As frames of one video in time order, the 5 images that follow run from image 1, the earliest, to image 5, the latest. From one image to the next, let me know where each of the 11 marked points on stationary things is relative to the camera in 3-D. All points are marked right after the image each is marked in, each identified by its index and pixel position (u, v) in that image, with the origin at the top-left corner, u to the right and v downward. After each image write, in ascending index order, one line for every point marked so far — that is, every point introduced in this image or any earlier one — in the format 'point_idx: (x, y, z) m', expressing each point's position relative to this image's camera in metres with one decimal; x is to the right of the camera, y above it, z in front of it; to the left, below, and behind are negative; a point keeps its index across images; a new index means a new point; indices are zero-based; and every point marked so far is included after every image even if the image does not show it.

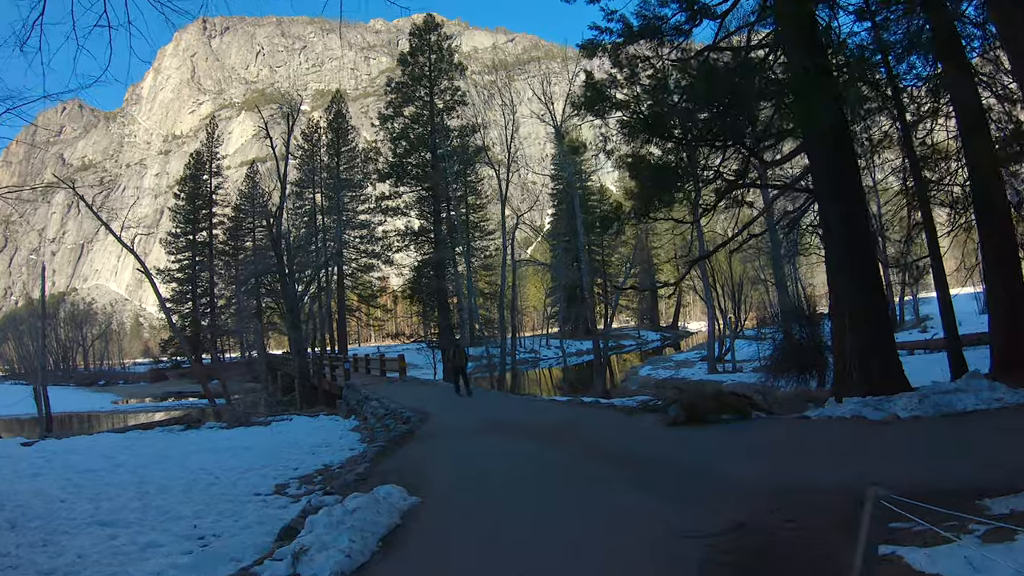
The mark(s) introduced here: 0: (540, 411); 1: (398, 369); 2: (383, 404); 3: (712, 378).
0: (+0.4, -1.9, +9.4) m
1: (-3.3, -2.3, +18.3) m
2: (-2.0, -1.9, +10.0) m
3: (+5.5, -2.4, +17.5) m
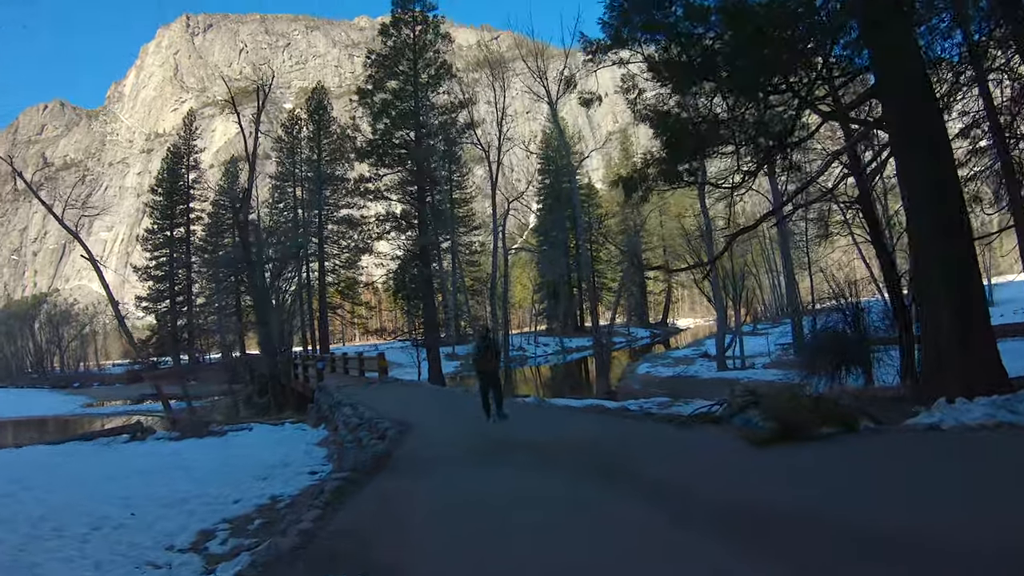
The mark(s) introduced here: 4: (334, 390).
0: (+0.4, -1.7, +7.9) m
1: (-3.4, -2.1, +16.7) m
2: (-2.0, -1.7, +8.5) m
3: (+5.4, -2.2, +16.1) m
4: (-3.6, -2.1, +13.3) m
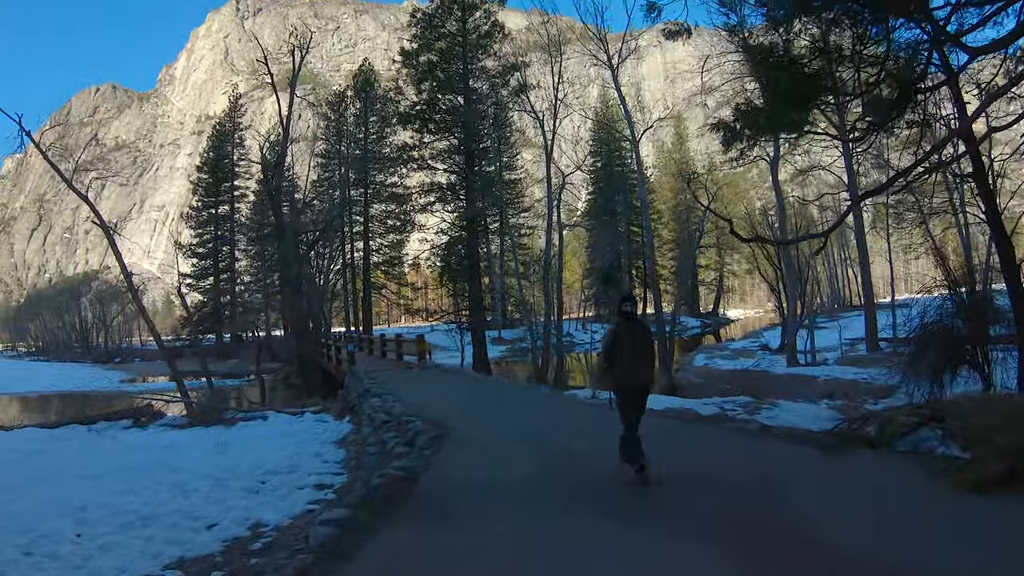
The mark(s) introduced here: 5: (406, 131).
0: (+0.9, -1.4, +6.6) m
1: (-2.3, -1.5, +15.6) m
2: (-1.4, -1.4, +7.3) m
3: (+6.4, -1.9, +14.5) m
4: (-2.7, -1.6, +12.2) m
5: (-3.4, +4.9, +19.8) m
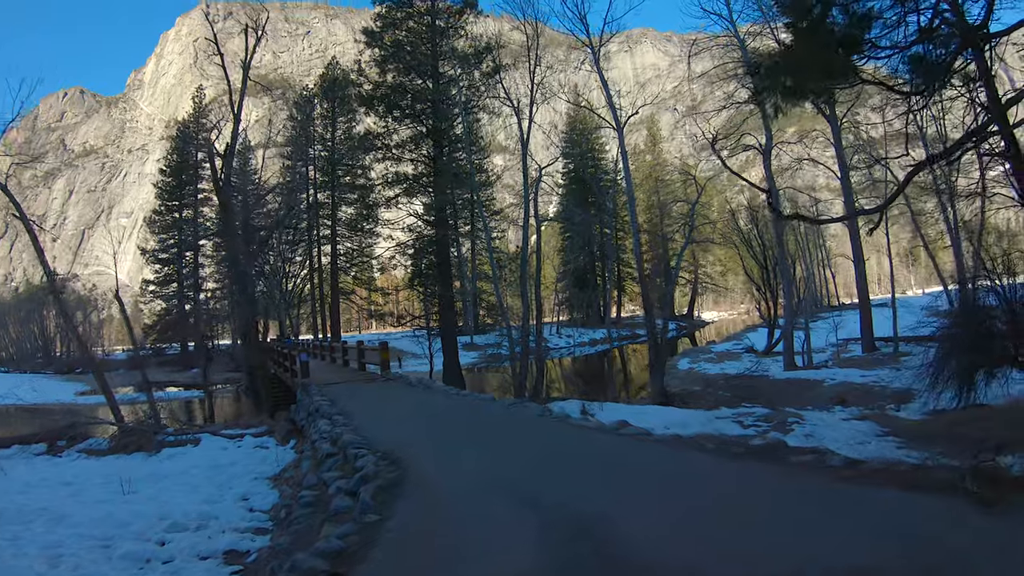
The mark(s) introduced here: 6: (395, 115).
0: (+0.8, -1.3, +5.4) m
1: (-2.8, -1.6, +14.3) m
2: (-1.6, -1.4, +6.1) m
3: (+6.0, -1.8, +13.6) m
4: (-3.1, -1.7, +10.9) m
5: (-4.1, +4.8, +18.5) m
6: (-3.1, +4.5, +17.5) m
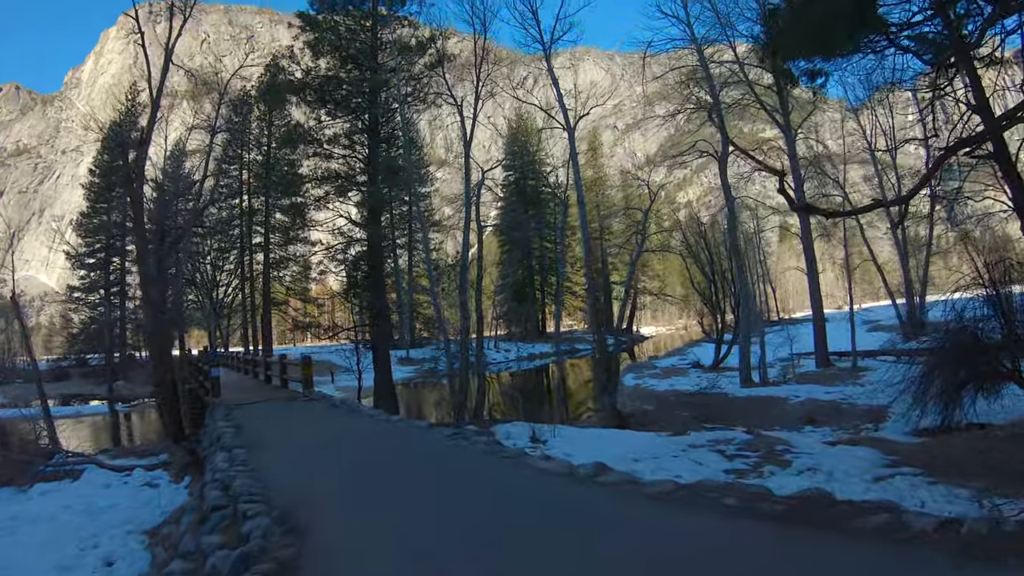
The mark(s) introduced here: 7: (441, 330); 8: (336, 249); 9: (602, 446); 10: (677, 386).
0: (+0.4, -1.4, +4.6) m
1: (-3.8, -1.8, +13.2) m
2: (-2.0, -1.4, +5.1) m
3: (+5.0, -2.1, +13.1) m
4: (-3.9, -1.7, +9.8) m
5: (-5.3, +4.6, +17.4) m
6: (-4.3, +4.3, +16.5) m
7: (-1.6, -1.1, +17.5) m
8: (-4.4, +1.0, +17.0) m
9: (+1.1, -1.9, +7.9) m
10: (+4.8, -2.6, +17.9) m
